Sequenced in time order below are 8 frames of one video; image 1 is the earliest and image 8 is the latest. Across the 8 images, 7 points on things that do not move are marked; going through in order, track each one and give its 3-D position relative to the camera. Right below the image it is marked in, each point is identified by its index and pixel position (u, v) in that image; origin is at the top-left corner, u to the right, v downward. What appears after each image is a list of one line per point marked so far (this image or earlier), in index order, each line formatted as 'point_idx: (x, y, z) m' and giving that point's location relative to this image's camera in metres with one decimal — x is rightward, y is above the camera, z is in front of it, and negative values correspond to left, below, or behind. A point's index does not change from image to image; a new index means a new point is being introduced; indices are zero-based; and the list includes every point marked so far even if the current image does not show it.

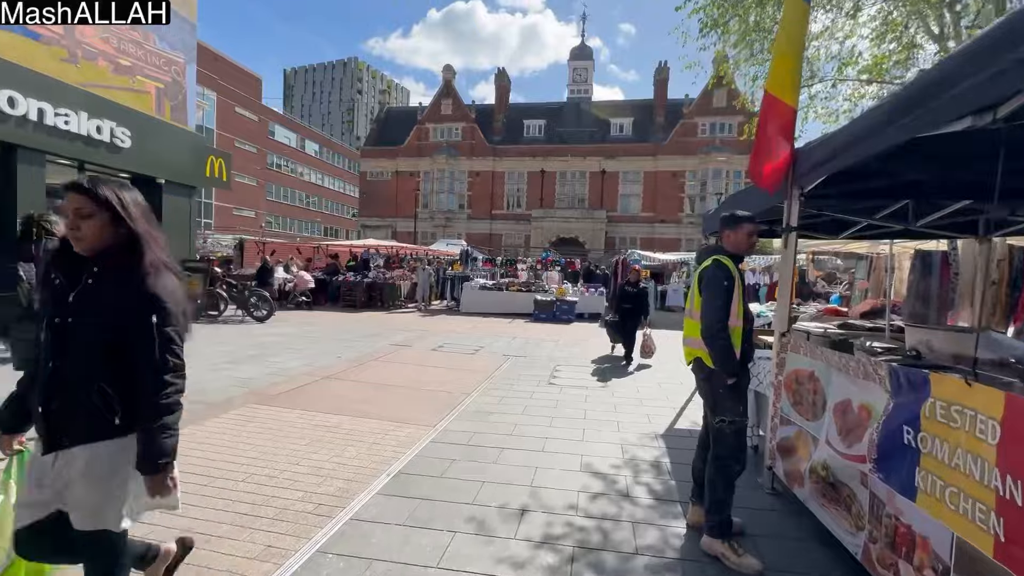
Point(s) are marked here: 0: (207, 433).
0: (-3.0, -1.4, +4.6) m
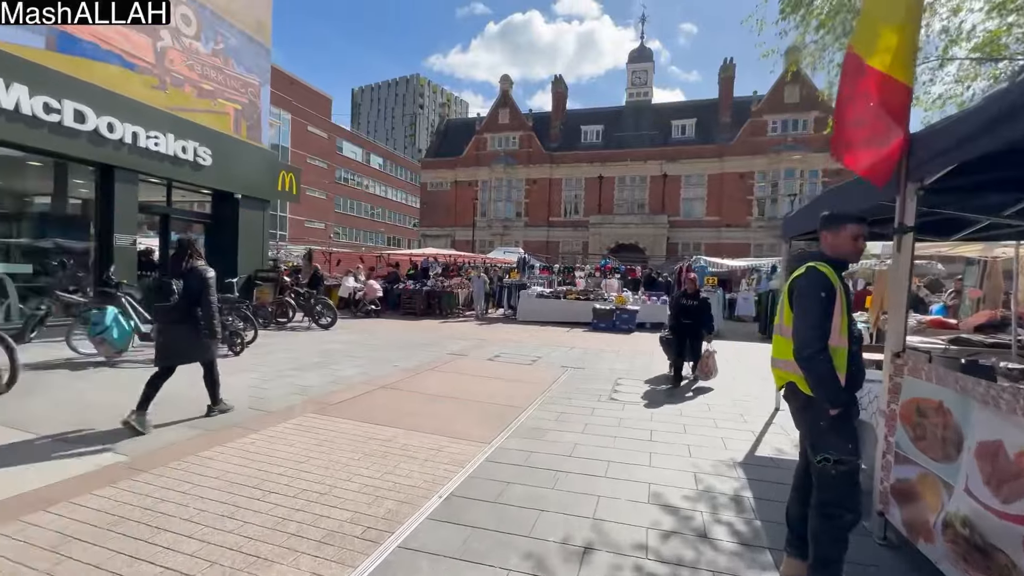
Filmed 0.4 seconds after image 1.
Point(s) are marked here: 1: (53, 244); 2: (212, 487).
0: (-2.4, -1.5, +4.6) m
1: (-9.8, +1.0, +10.1) m
2: (-2.3, -1.6, +3.6) m
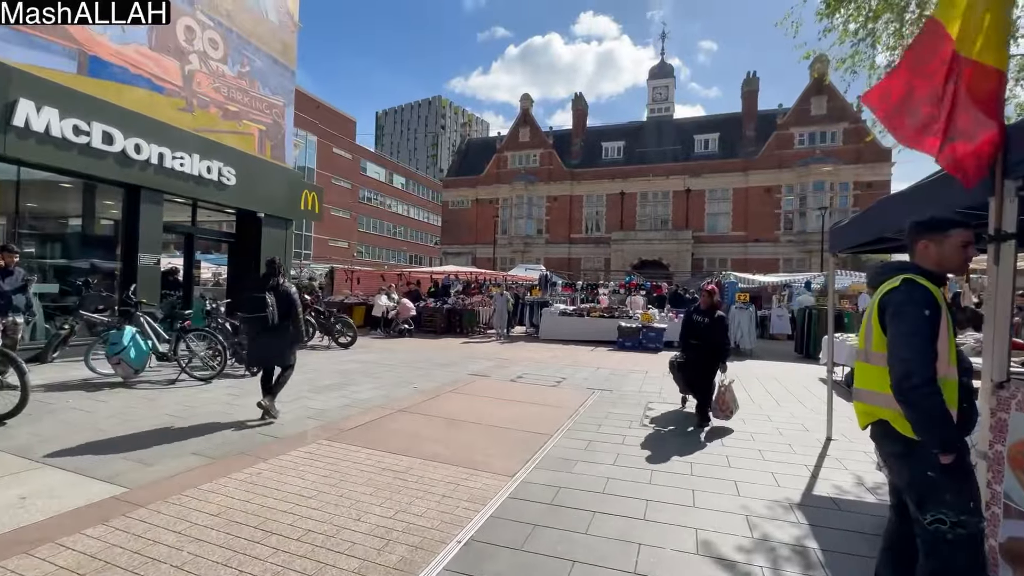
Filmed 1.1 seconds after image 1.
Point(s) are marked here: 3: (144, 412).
0: (-2.2, -1.7, +4.3) m
1: (-9.3, +0.5, +10.2) m
2: (-2.1, -1.7, +3.3) m
3: (-4.7, -1.6, +6.0) m
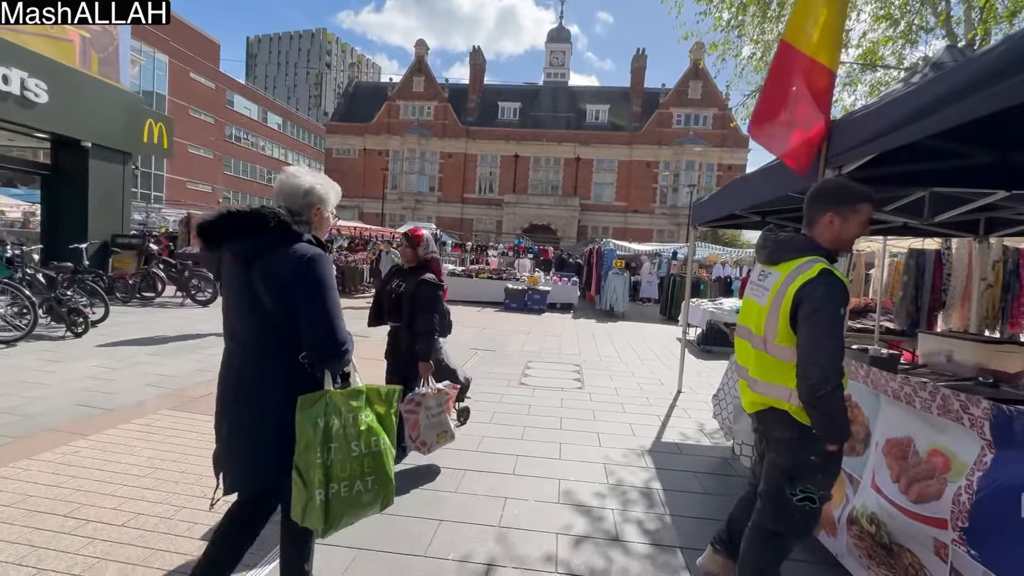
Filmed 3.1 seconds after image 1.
0: (-3.3, -1.3, +3.7) m
1: (-11.5, +1.6, +7.6) m
2: (-3.0, -1.4, +2.7) m
3: (-6.1, -1.0, +4.7) m
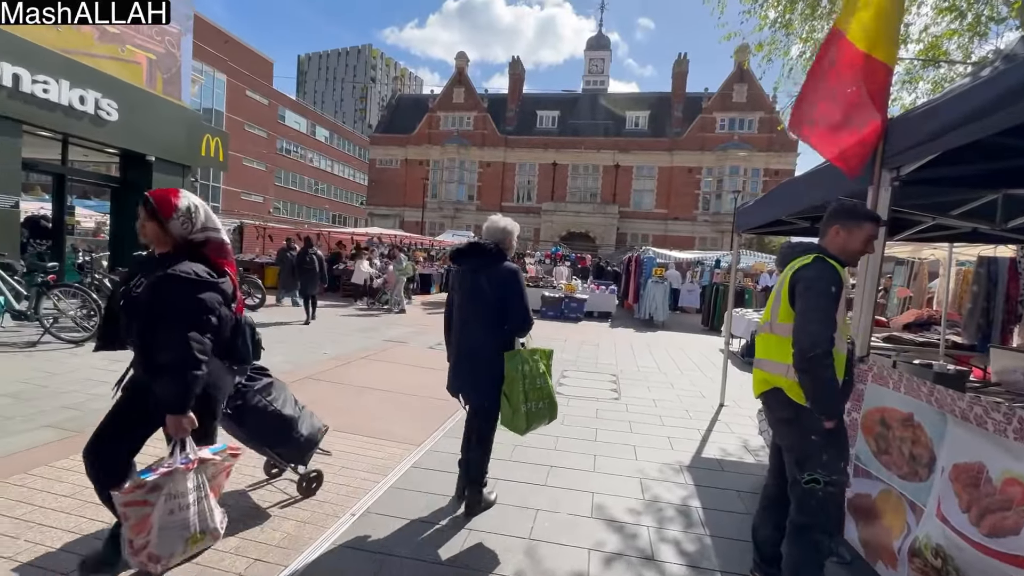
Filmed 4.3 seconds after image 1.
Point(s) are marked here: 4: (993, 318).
0: (-3.0, -1.3, +3.8) m
1: (-10.9, +1.6, +8.4) m
2: (-2.8, -1.4, +2.9) m
3: (-5.8, -1.0, +5.1) m
4: (+5.6, -0.3, +5.4) m
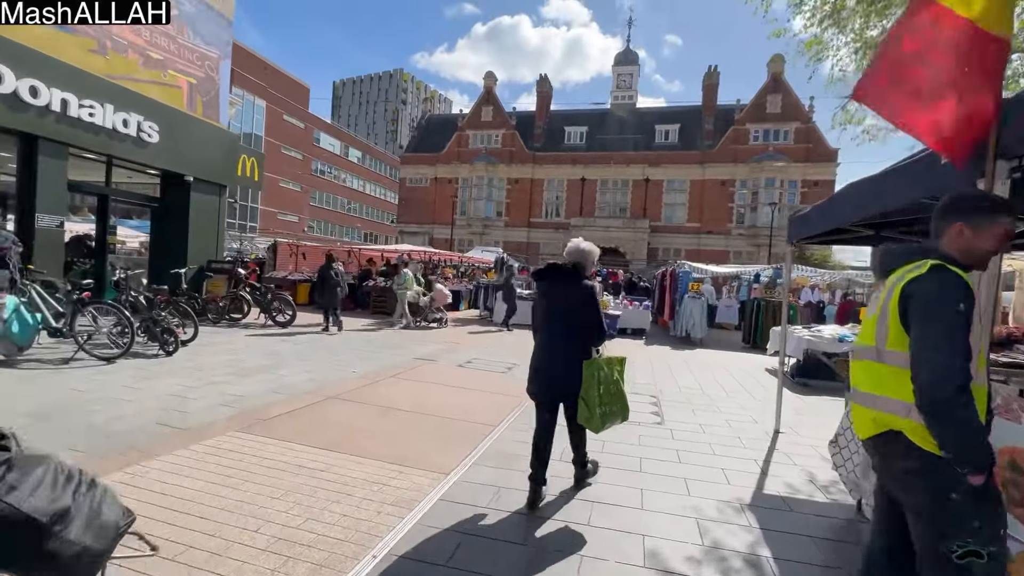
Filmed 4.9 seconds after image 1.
0: (-2.7, -1.4, +3.6) m
1: (-10.3, +1.2, +8.8) m
2: (-2.6, -1.5, +2.7) m
3: (-5.4, -1.2, +5.1) m
4: (+6.0, -0.5, +4.7) m
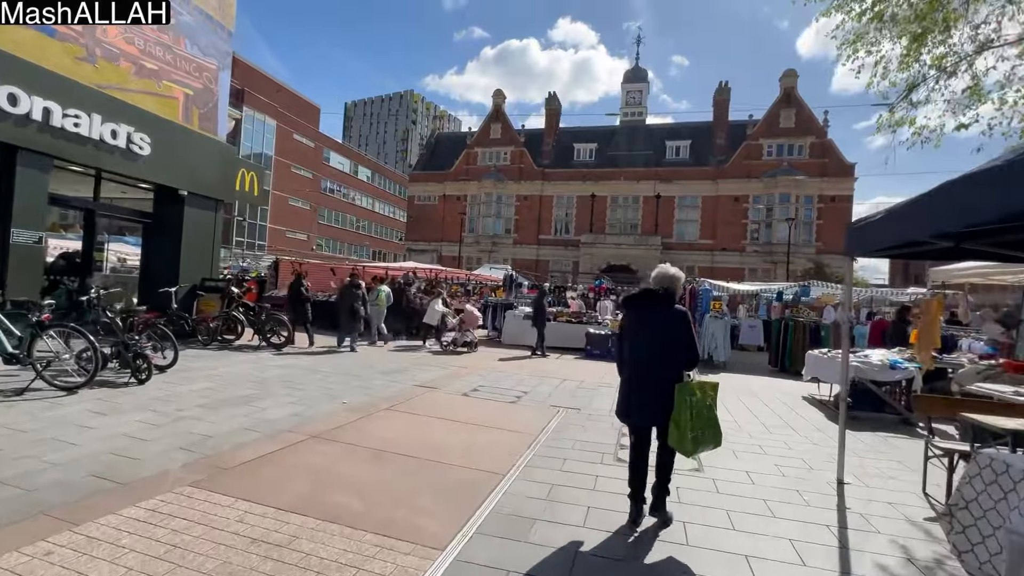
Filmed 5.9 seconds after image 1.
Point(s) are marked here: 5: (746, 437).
0: (-2.6, -1.6, +2.8) m
1: (-10.1, +0.9, +8.2) m
2: (-2.5, -1.6, +1.9) m
3: (-5.3, -1.4, +4.3) m
4: (+6.1, -0.7, +3.8) m
5: (+3.2, -2.0, +6.3) m
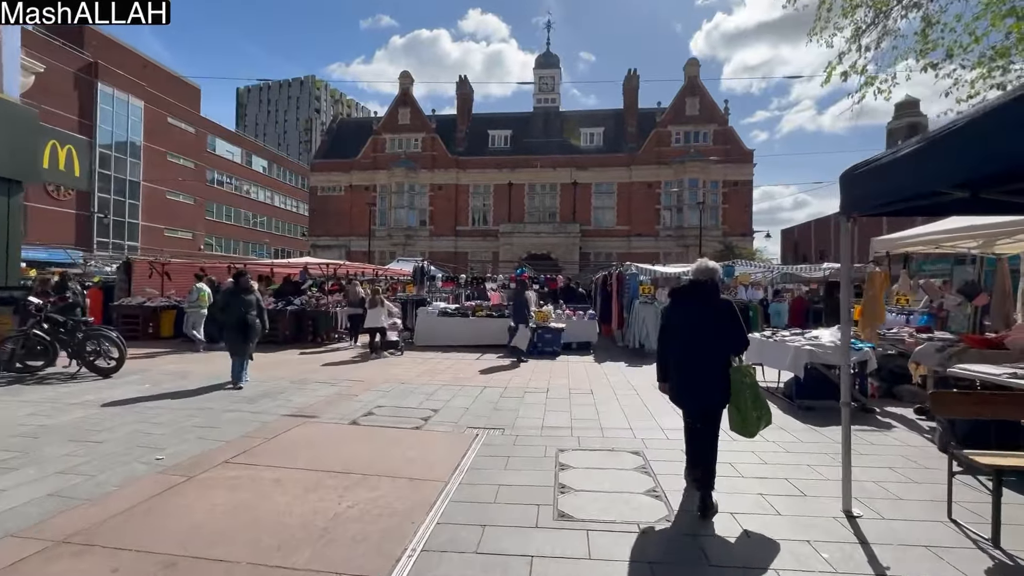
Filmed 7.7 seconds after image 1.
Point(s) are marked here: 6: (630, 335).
0: (-3.0, -1.7, +0.6) m
1: (-11.4, +0.5, +4.7) m
2: (-2.8, -1.7, -0.3) m
3: (-5.9, -1.6, +1.7) m
4: (+5.3, -0.3, +3.0) m
5: (+2.2, -1.7, +5.0) m
6: (+3.3, -1.3, +13.1) m
